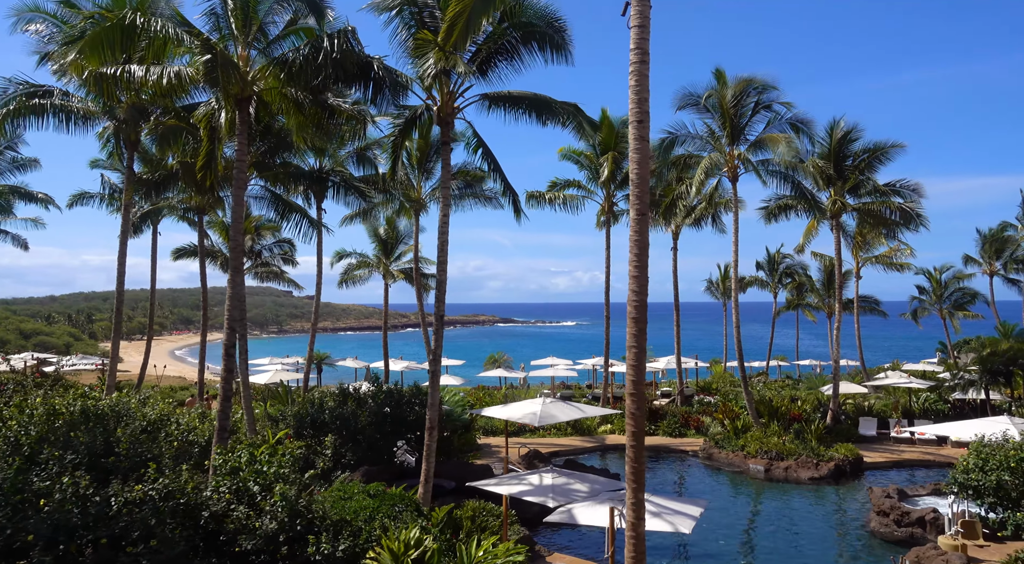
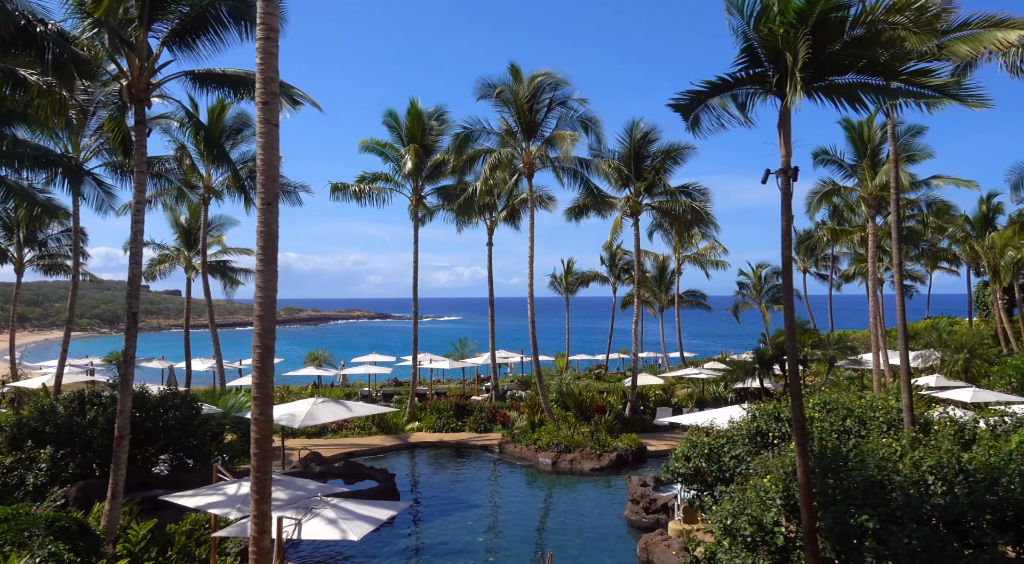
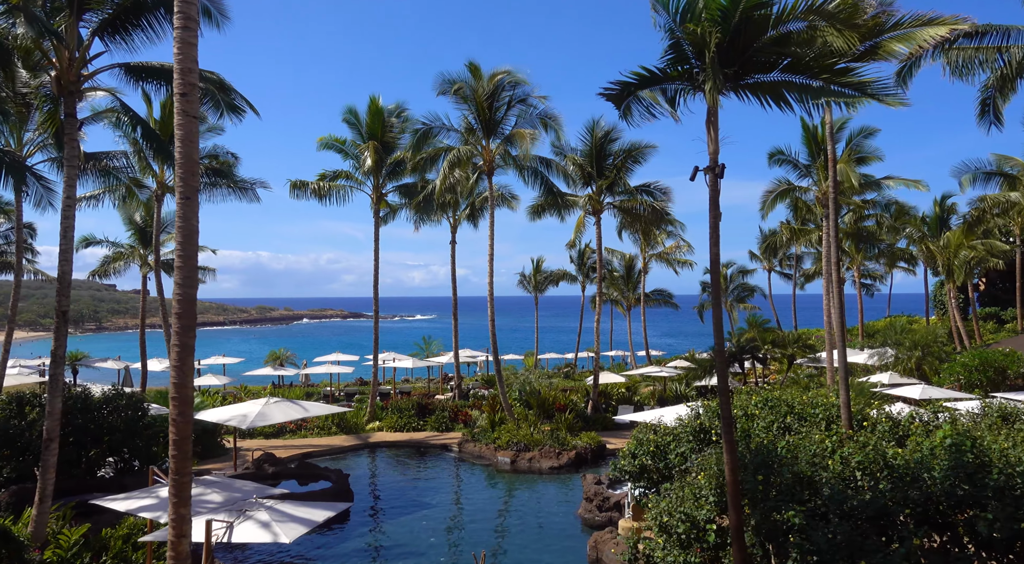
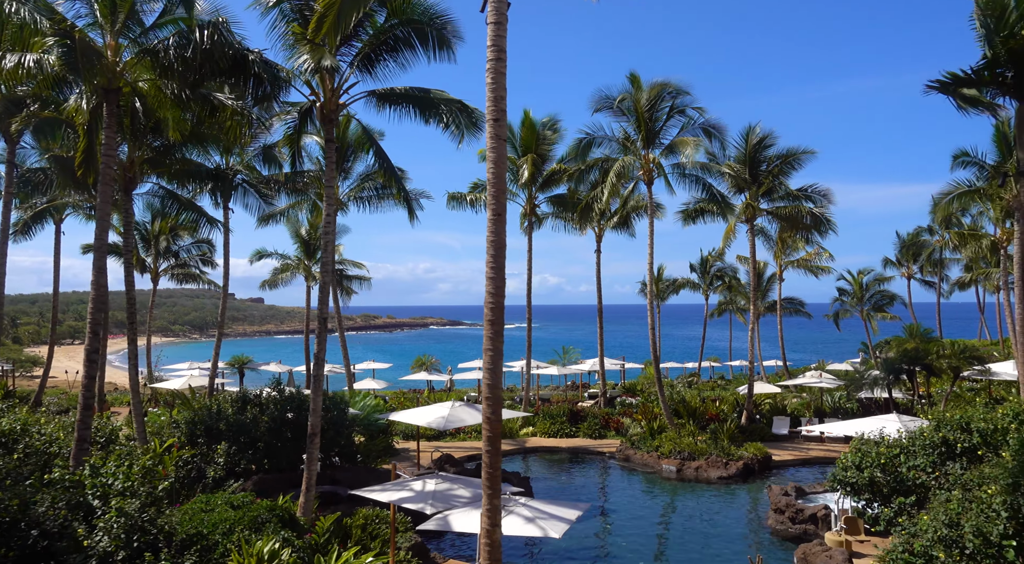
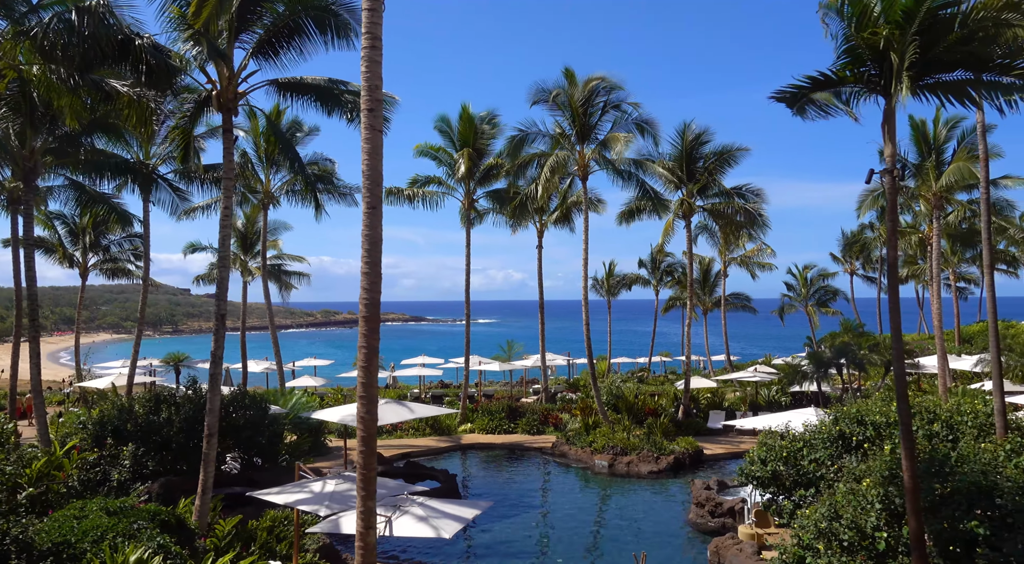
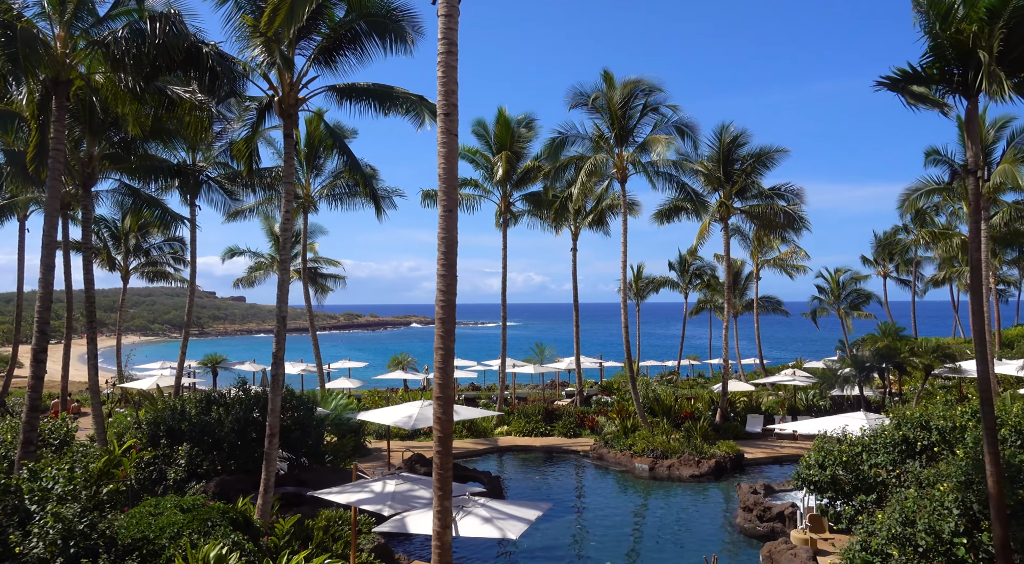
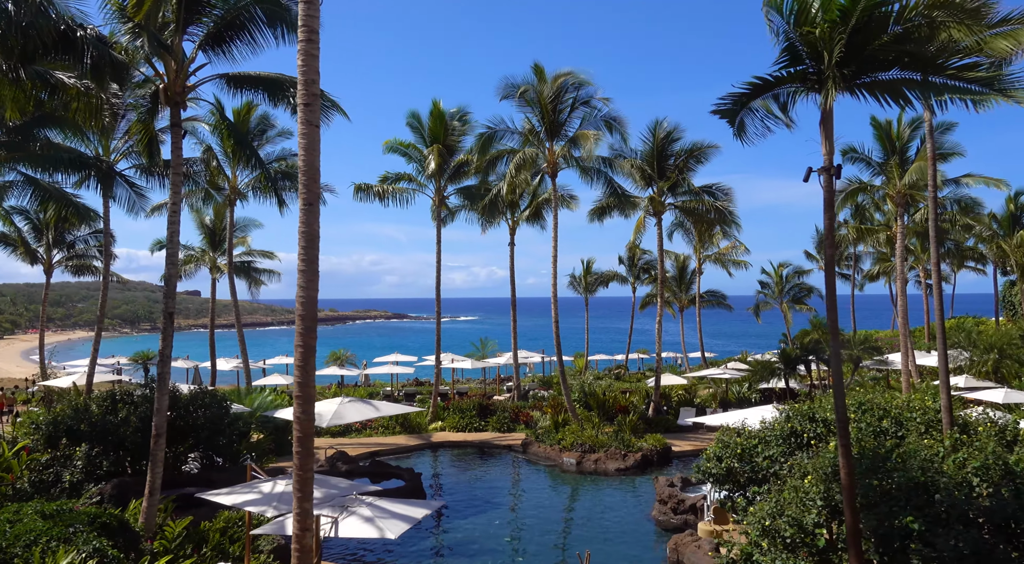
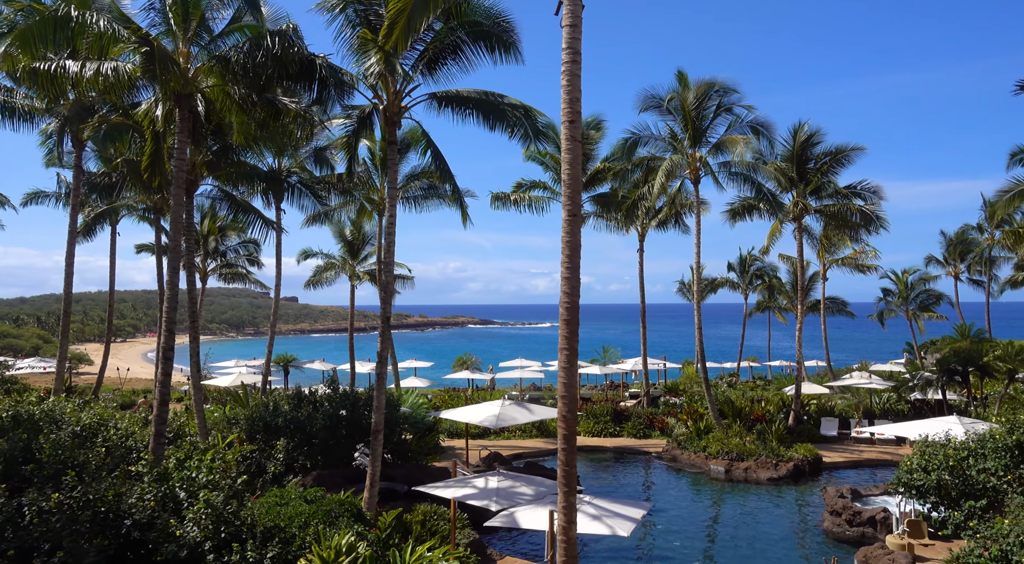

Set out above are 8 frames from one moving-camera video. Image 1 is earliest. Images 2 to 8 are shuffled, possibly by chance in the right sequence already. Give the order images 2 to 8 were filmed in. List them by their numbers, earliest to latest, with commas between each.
8, 4, 6, 5, 7, 2, 3
